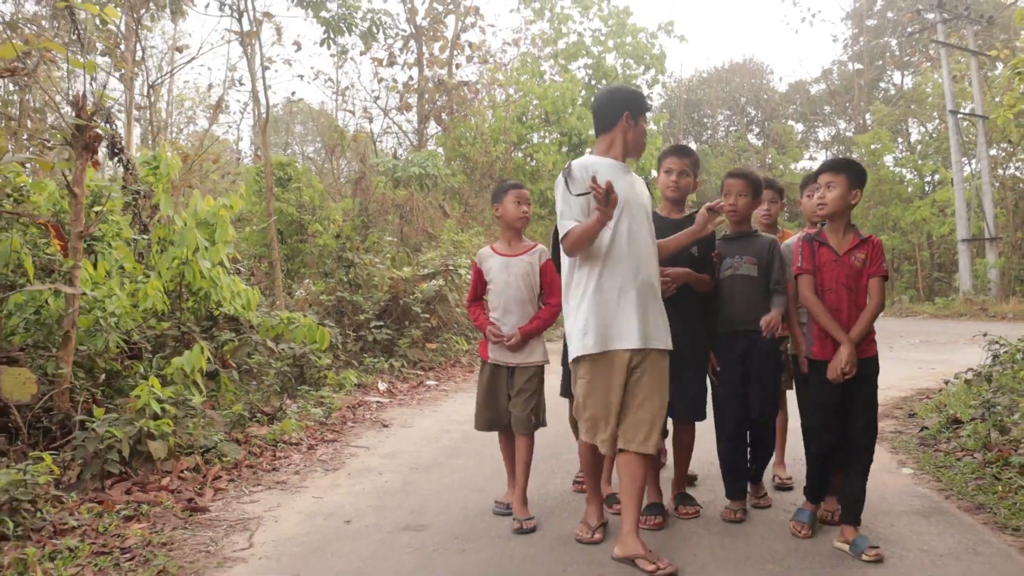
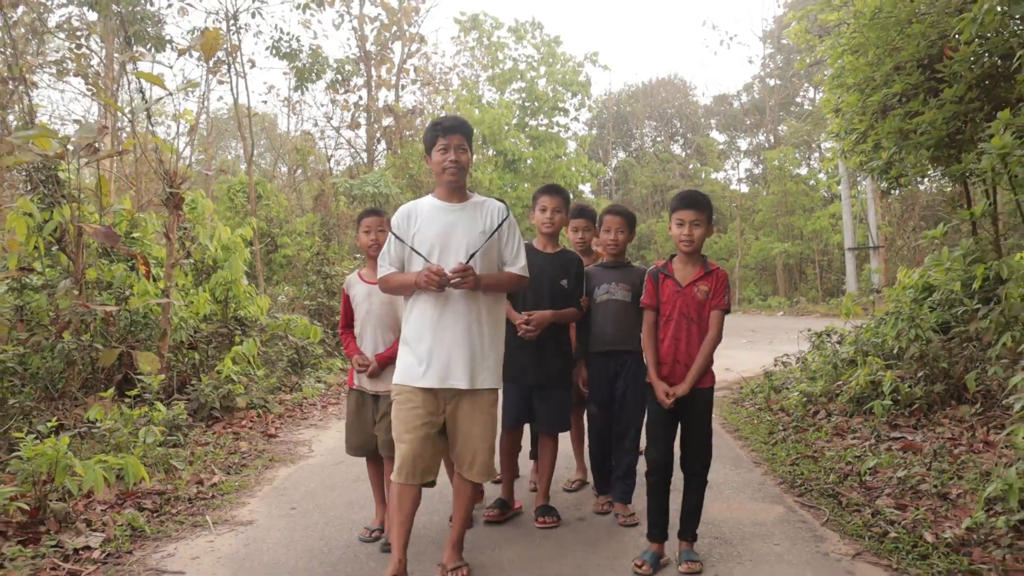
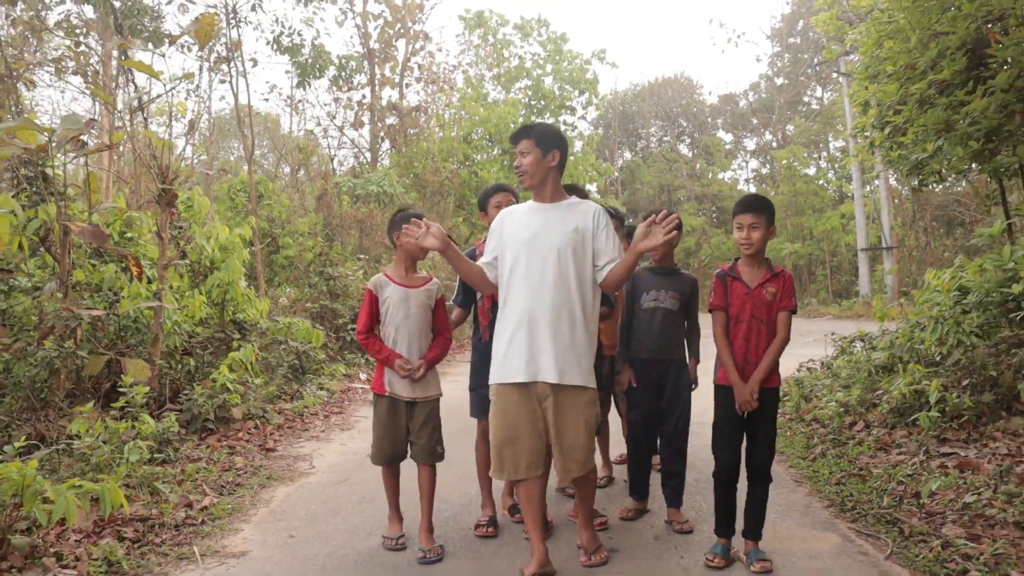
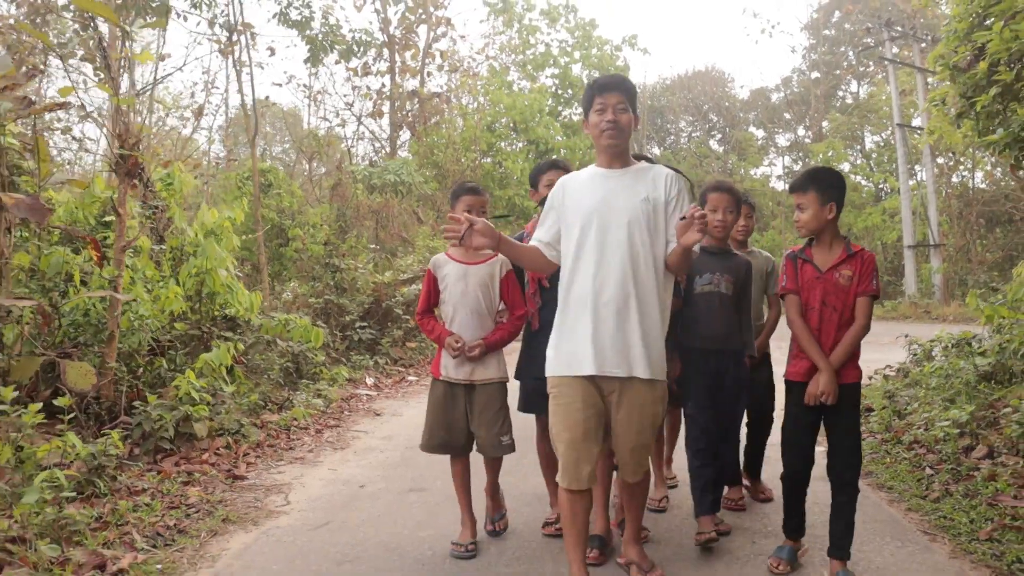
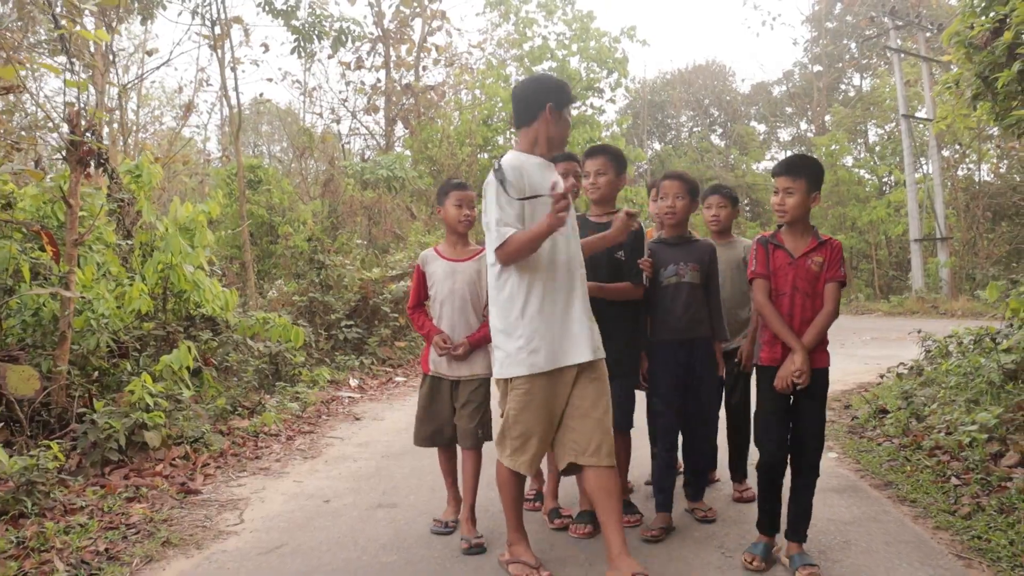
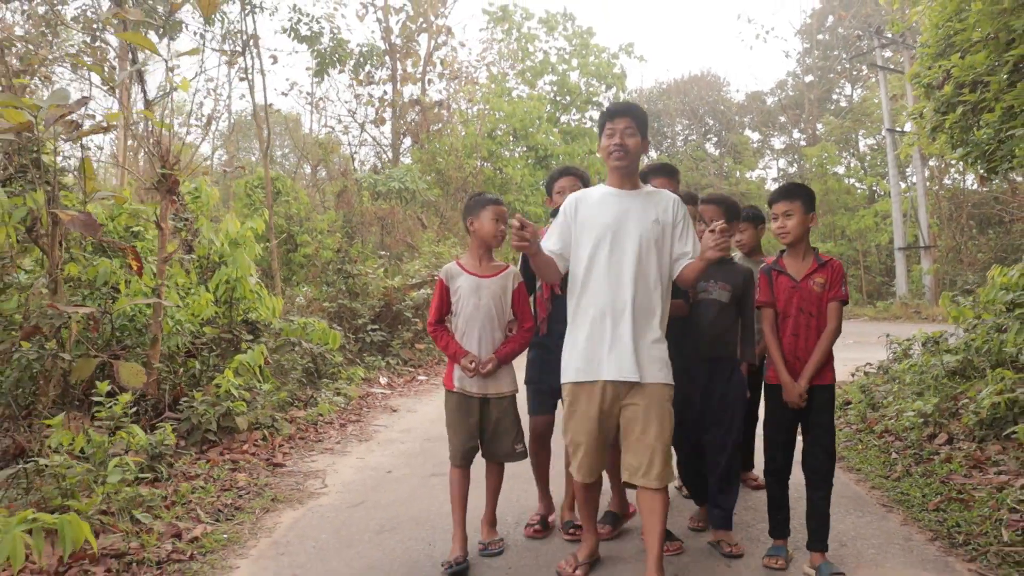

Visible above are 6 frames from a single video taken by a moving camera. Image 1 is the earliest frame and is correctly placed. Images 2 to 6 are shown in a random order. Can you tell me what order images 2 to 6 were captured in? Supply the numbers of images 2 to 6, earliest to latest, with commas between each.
5, 4, 6, 3, 2
